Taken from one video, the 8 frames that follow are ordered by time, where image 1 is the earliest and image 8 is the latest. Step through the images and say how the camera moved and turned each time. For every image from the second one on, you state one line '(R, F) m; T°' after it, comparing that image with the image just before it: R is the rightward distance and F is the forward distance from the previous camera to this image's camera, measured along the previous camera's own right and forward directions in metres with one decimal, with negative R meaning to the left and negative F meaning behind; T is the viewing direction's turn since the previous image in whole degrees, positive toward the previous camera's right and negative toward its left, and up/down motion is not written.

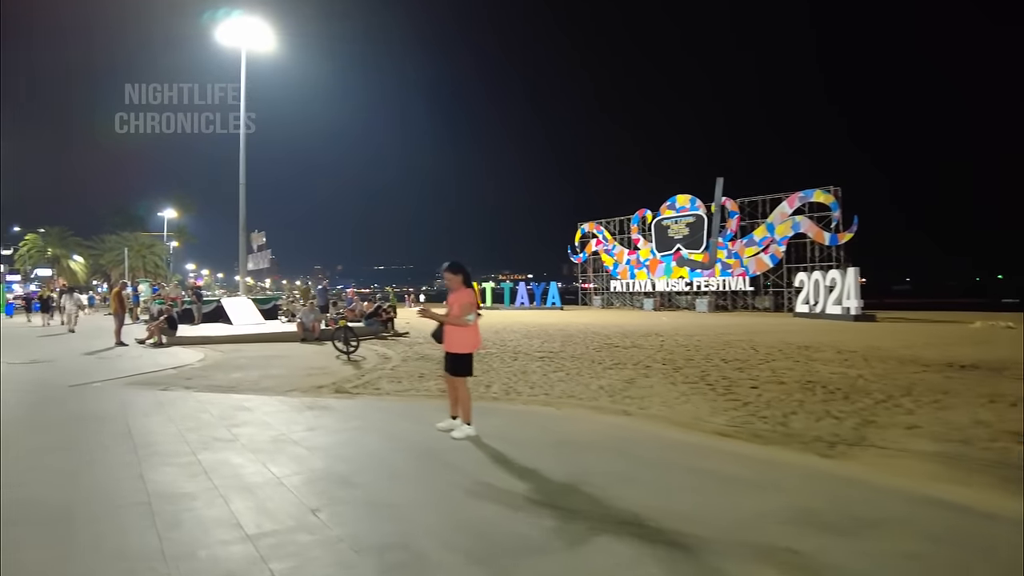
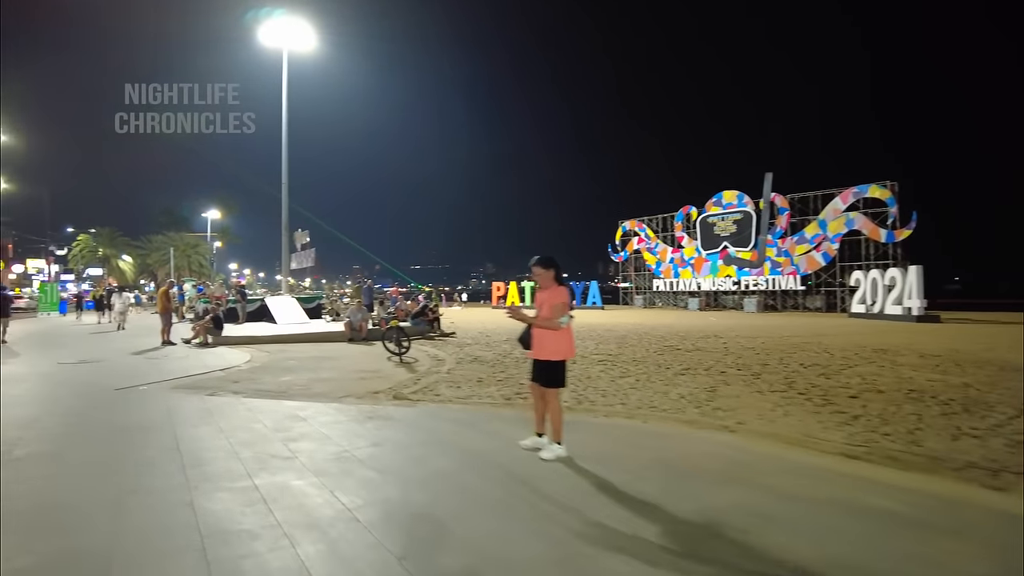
(-0.5, +0.8) m; -3°
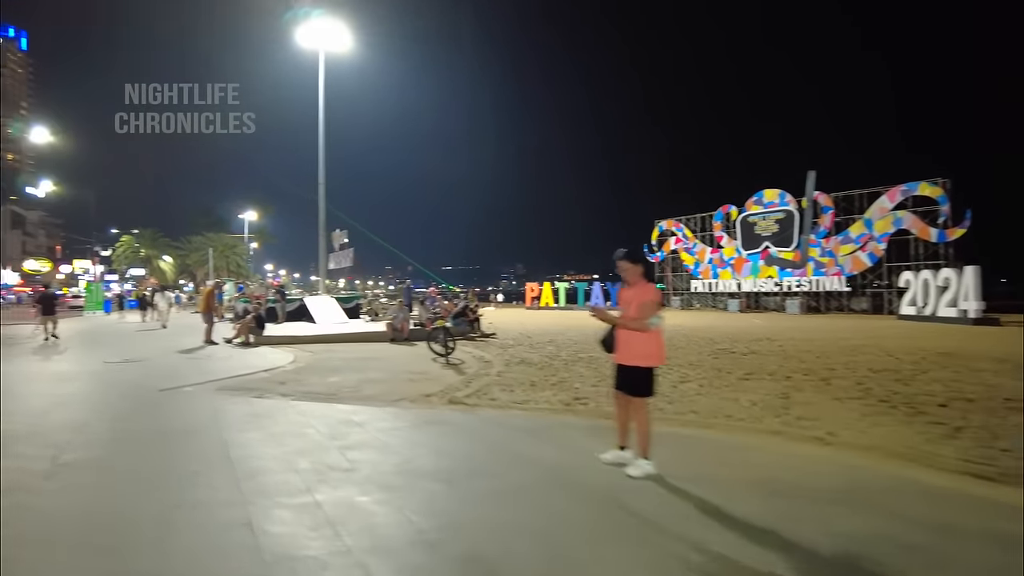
(-0.4, +0.5) m; -3°
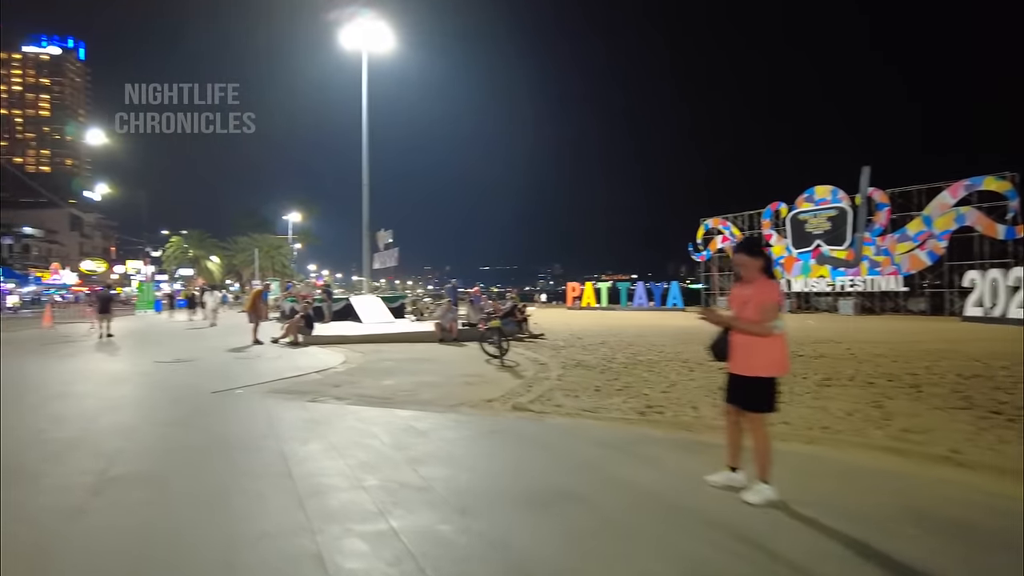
(-0.4, +0.6) m; -3°
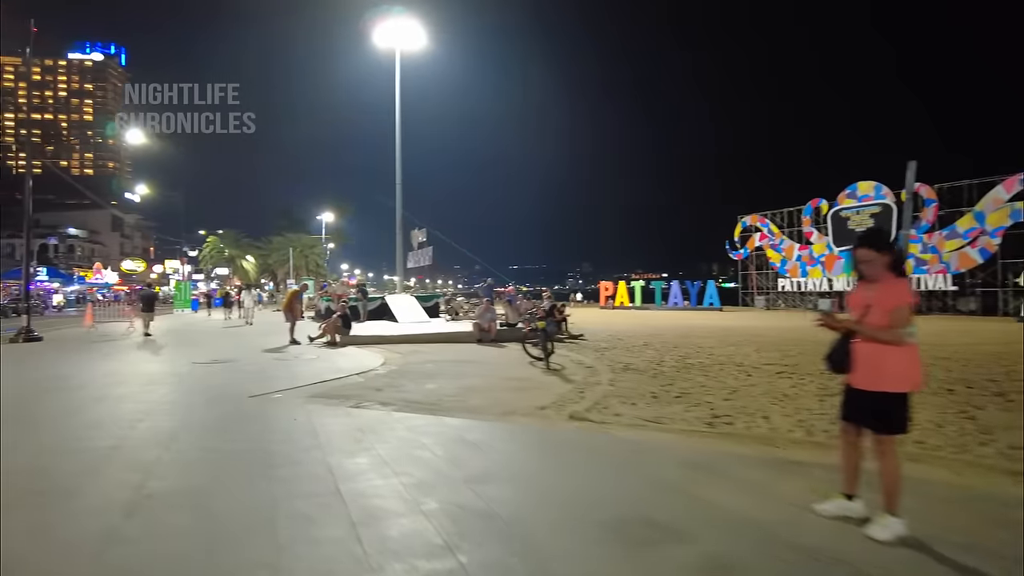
(-0.3, +0.5) m; -3°
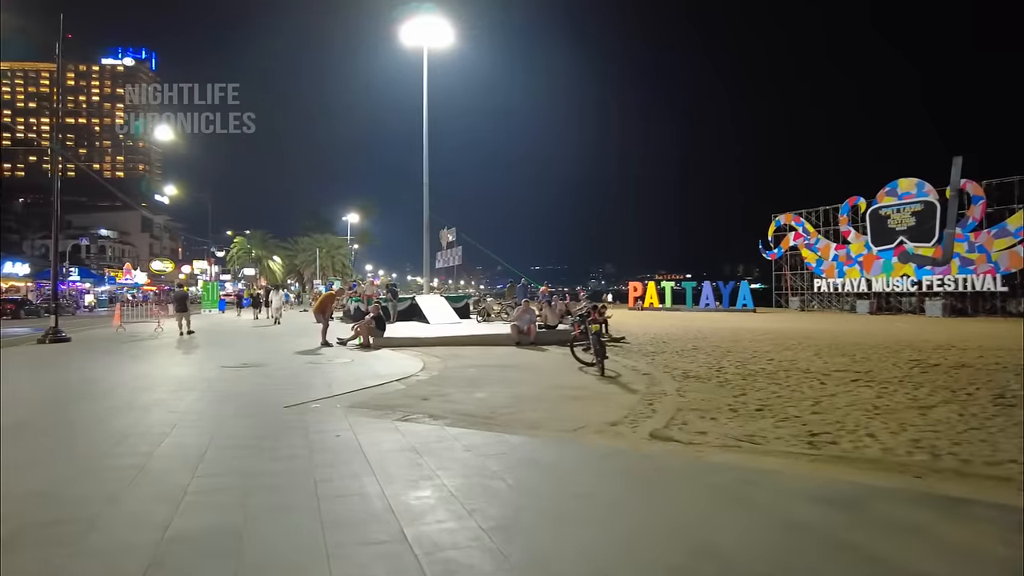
(-0.5, +0.8) m; -2°
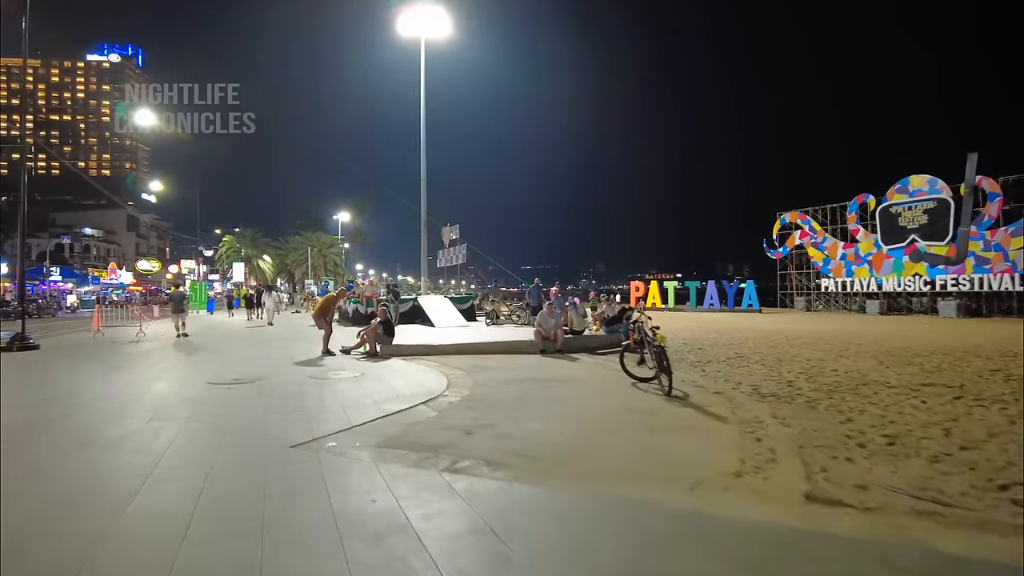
(-0.7, +1.7) m; +1°
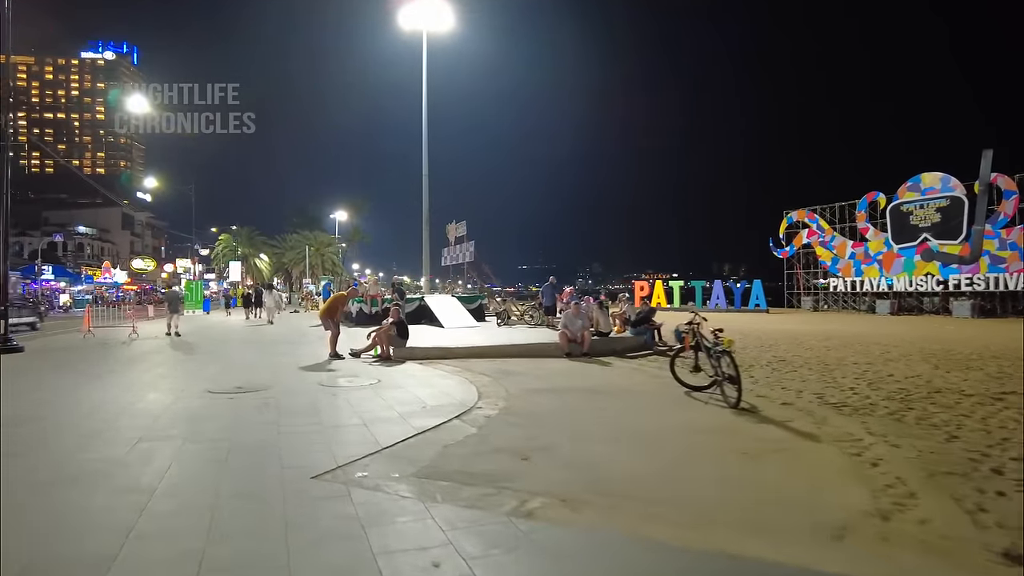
(-0.6, +1.1) m; 0°
